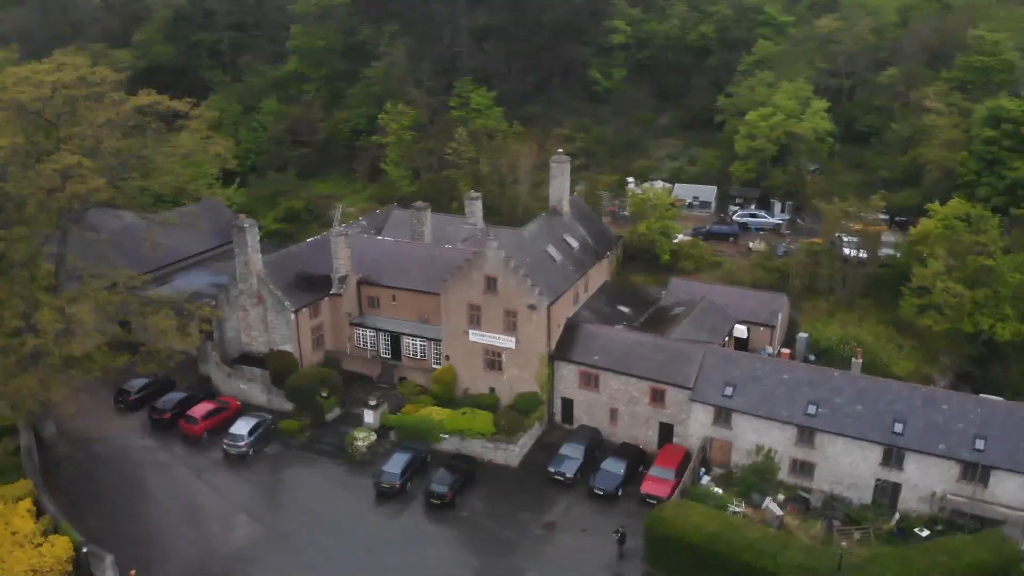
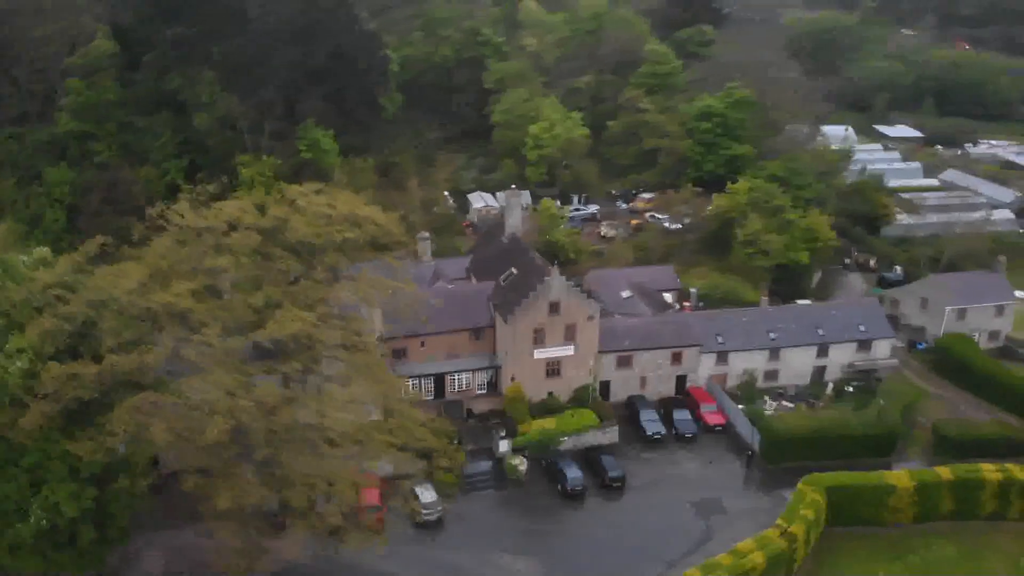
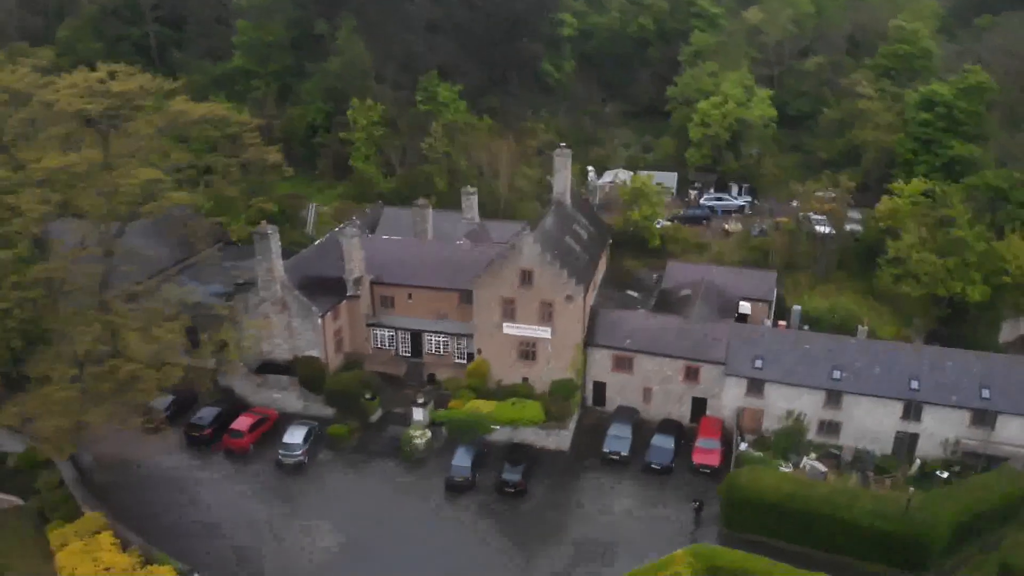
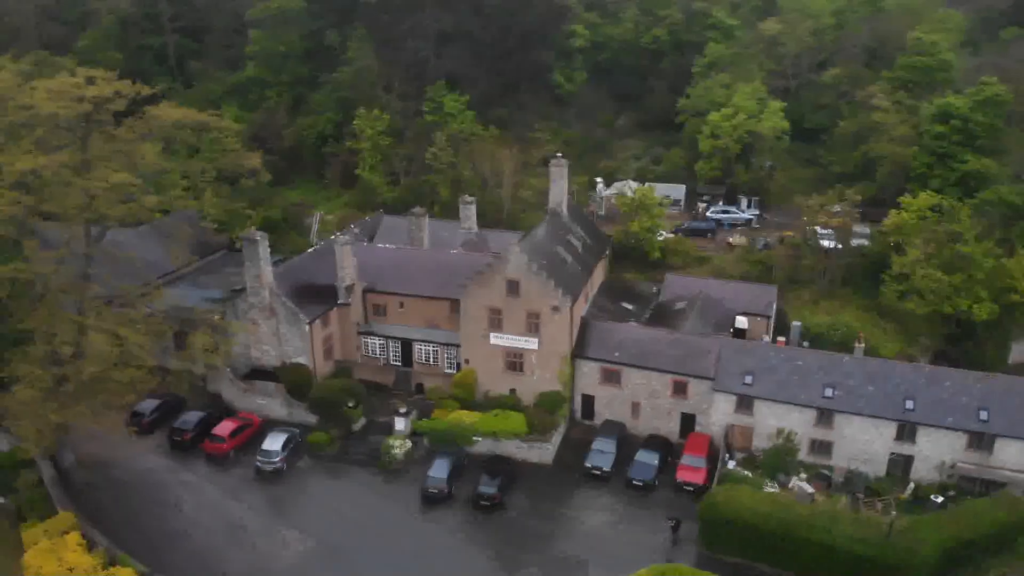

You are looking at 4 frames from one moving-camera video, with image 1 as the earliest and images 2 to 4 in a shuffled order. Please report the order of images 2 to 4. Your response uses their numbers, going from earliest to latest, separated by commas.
4, 3, 2
